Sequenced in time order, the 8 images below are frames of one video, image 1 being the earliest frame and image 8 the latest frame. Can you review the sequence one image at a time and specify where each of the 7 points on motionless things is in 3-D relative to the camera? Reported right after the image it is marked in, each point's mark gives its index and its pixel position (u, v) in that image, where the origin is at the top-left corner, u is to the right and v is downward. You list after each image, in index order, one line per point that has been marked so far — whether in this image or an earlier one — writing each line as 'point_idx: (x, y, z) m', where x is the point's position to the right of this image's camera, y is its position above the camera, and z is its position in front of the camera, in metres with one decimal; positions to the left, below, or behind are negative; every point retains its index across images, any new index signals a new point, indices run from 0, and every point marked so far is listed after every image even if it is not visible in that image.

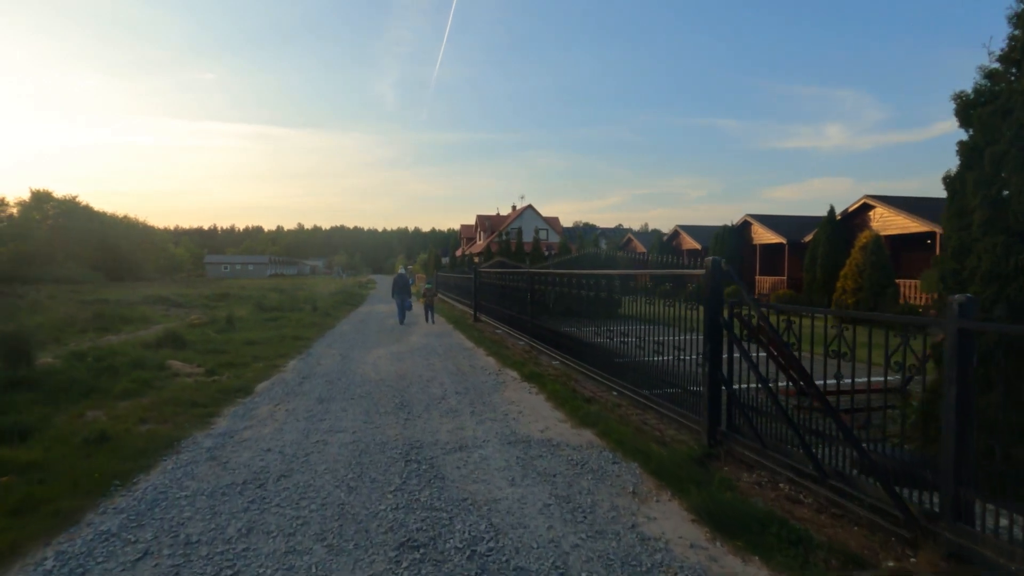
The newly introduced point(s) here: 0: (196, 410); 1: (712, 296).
0: (-4.4, -1.7, +7.5) m
1: (+2.2, -0.1, +5.7) m
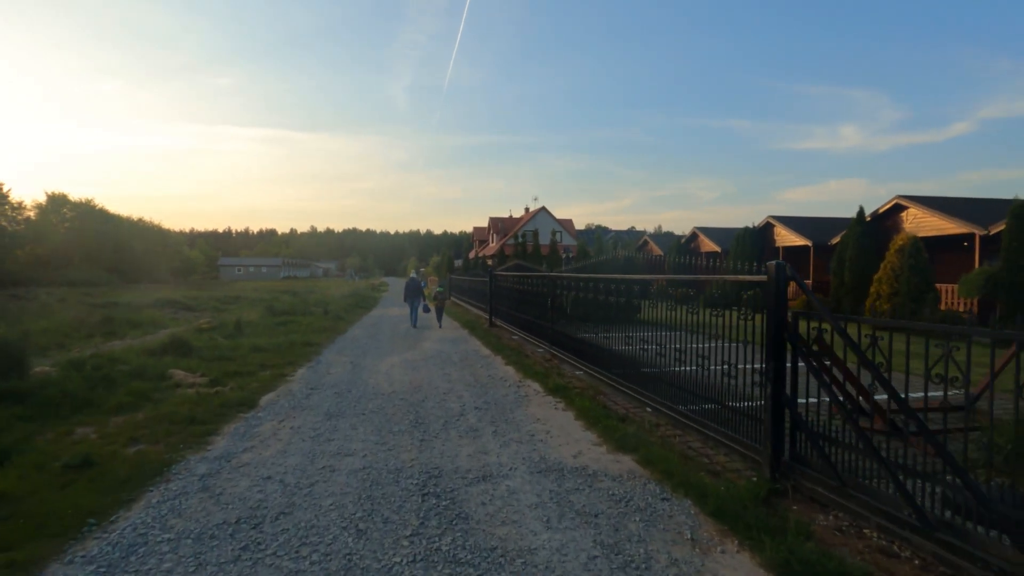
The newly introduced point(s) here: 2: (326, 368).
0: (-4.1, -1.8, +6.9) m
1: (+2.4, -0.2, +4.9) m
2: (-4.0, -1.7, +11.7) m
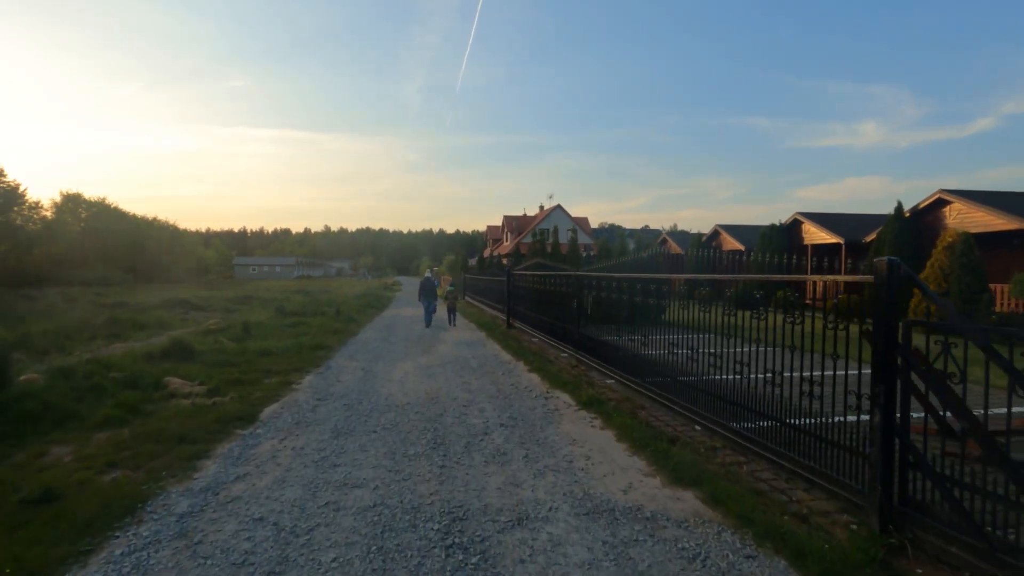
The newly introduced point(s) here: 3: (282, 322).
0: (-3.7, -1.8, +6.0) m
1: (+2.8, -0.2, +4.0) m
2: (-3.6, -1.8, +10.9) m
3: (-8.2, -1.2, +19.1) m
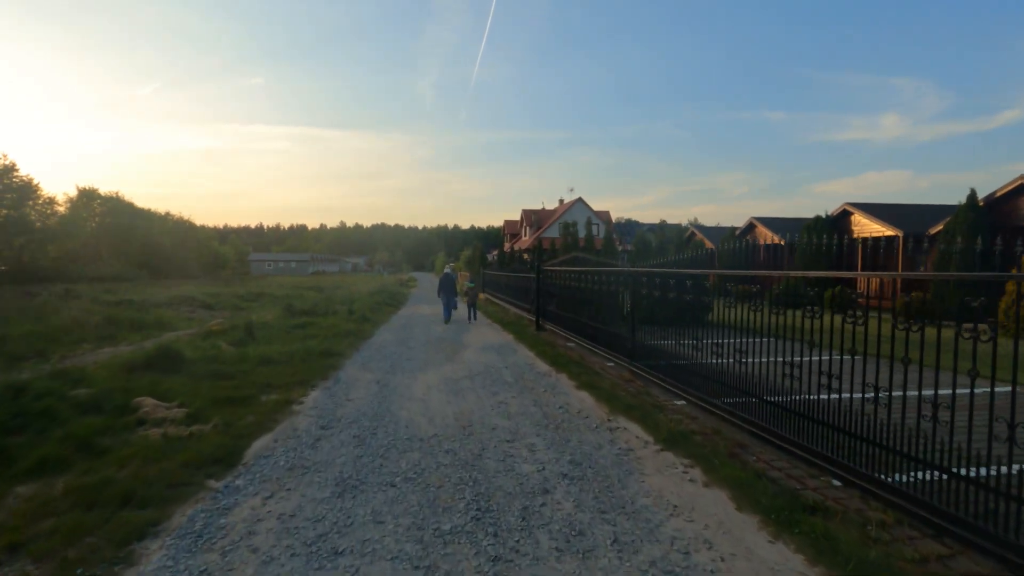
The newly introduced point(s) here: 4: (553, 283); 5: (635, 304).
0: (-3.1, -1.8, +4.3) m
1: (+3.3, -0.2, +2.0) m
2: (-2.8, -1.7, +9.1) m
3: (-7.3, -1.2, +17.5) m
4: (+1.4, +0.2, +17.9) m
5: (+2.7, -0.3, +12.0) m
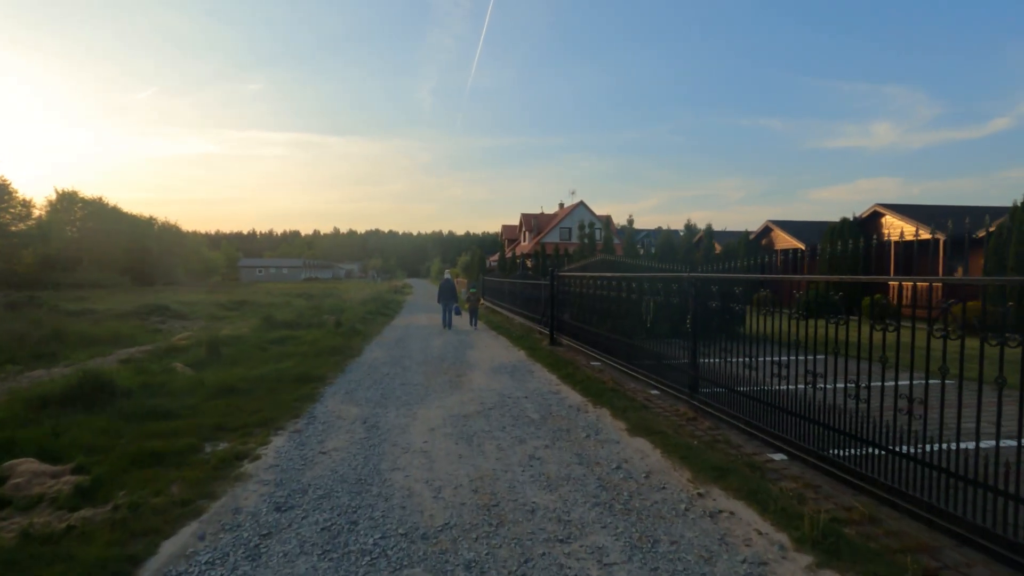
0: (-2.7, -1.9, +2.1) m
1: (+3.8, -0.3, -0.1) m
2: (-2.4, -1.9, +6.9) m
3: (-7.0, -1.4, +15.2) m
4: (+1.7, -0.1, +15.7) m
5: (+3.1, -0.5, +9.8) m
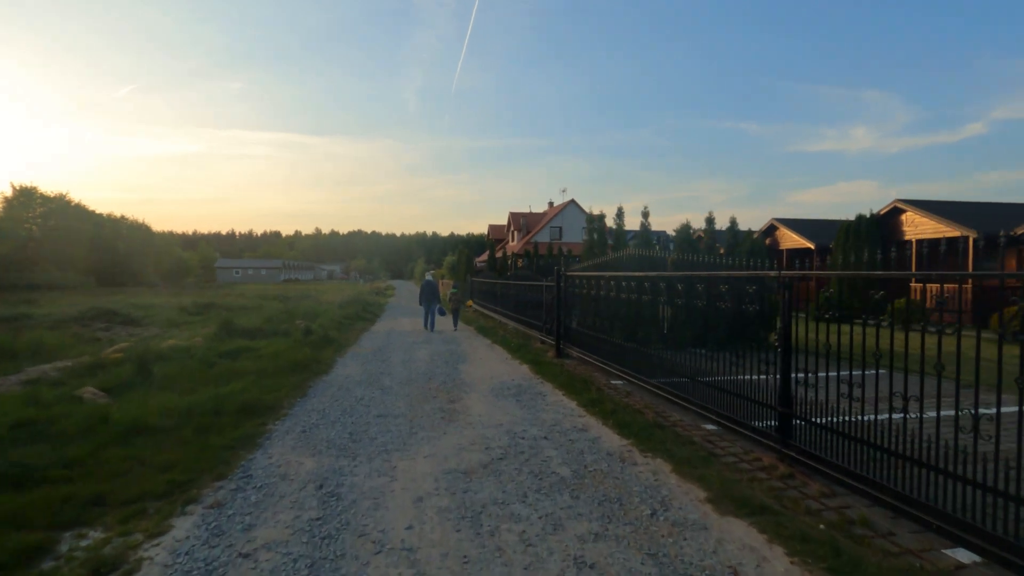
0: (-2.3, -1.9, -0.3) m
1: (+4.2, -0.3, -2.2) m
2: (-2.2, -1.9, +4.6) m
3: (-7.0, -1.5, +12.8) m
4: (+1.7, -0.1, +13.6) m
5: (+3.2, -0.5, +7.7) m
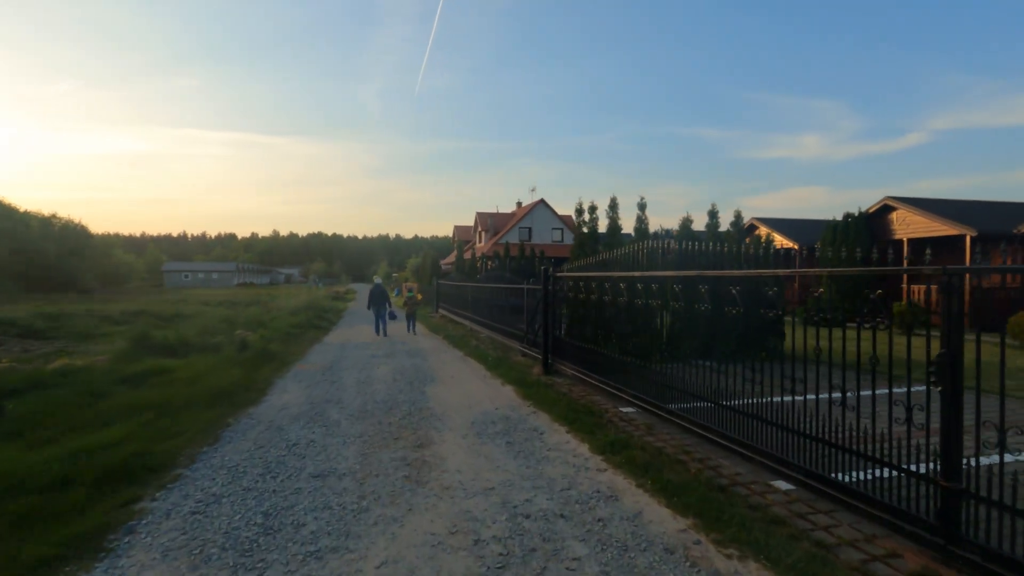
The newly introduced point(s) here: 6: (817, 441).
0: (-1.9, -1.9, -2.6) m
1: (+4.8, -0.3, -4.1) m
2: (-2.1, -2.0, +2.3) m
3: (-7.4, -1.6, +10.1) m
4: (+1.2, -0.2, +11.5) m
5: (+3.1, -0.6, +5.7) m
6: (+3.1, -1.6, +5.2) m
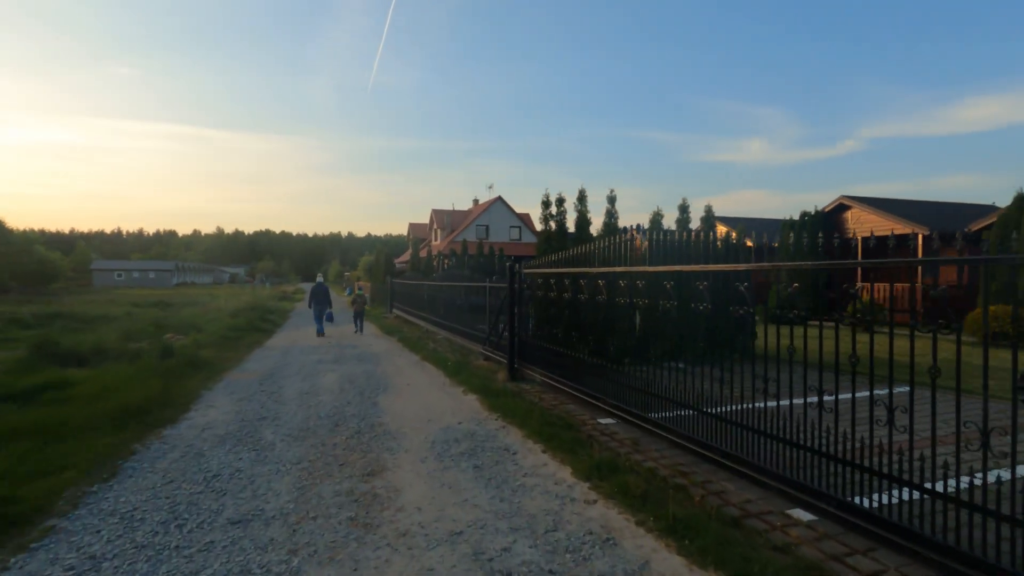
0: (-1.4, -1.9, -3.7) m
1: (+5.3, -0.2, -4.7) m
2: (-2.0, -1.9, +1.1) m
3: (-8.0, -1.6, +8.5) m
4: (+0.5, -0.1, +10.6) m
5: (+2.8, -0.5, +5.0) m
6: (+2.9, -1.5, +4.5) m
